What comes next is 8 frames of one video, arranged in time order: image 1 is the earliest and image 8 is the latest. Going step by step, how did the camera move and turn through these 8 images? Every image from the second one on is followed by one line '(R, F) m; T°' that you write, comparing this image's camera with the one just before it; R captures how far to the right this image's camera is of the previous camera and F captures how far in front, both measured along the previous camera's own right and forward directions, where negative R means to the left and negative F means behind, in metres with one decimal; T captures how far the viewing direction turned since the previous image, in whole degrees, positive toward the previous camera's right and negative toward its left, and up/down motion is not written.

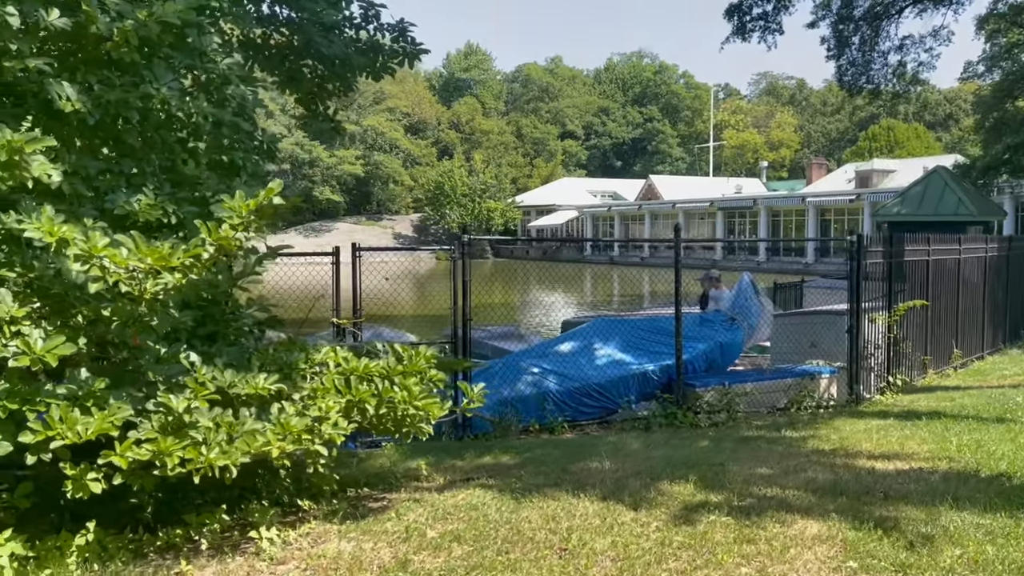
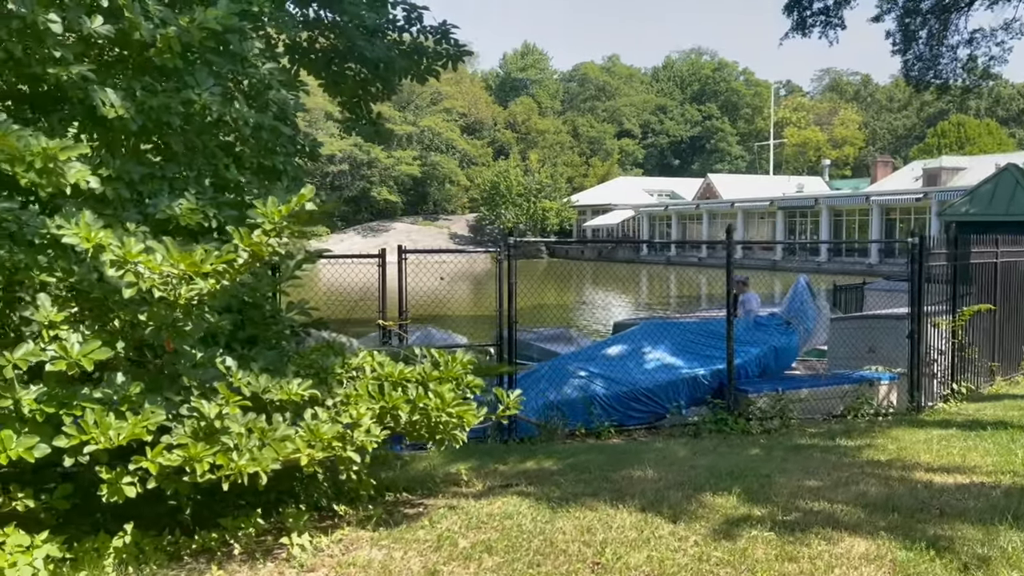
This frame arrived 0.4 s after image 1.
(+0.1, +0.1) m; -4°
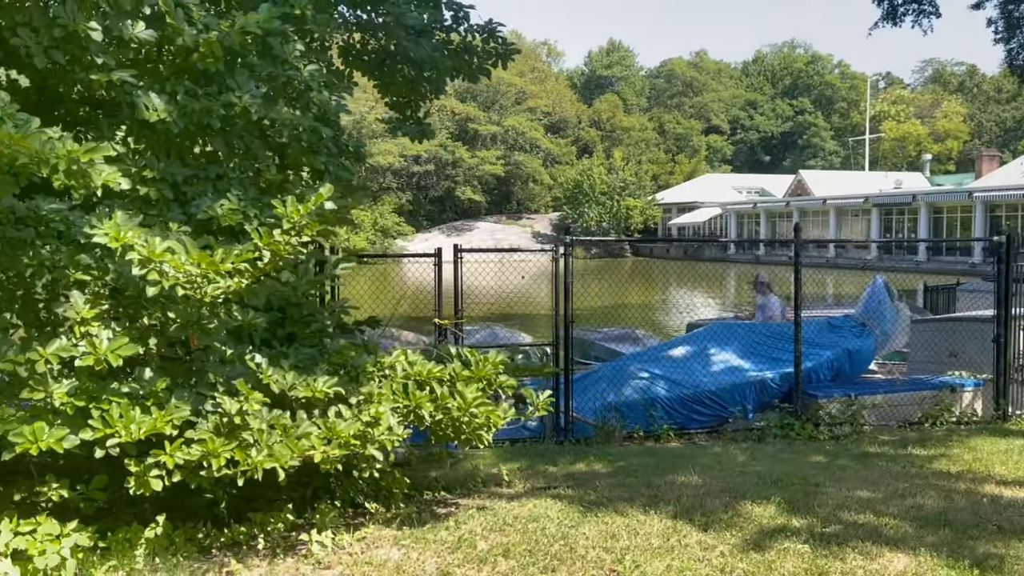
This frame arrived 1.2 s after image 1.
(+0.3, +0.1) m; -6°
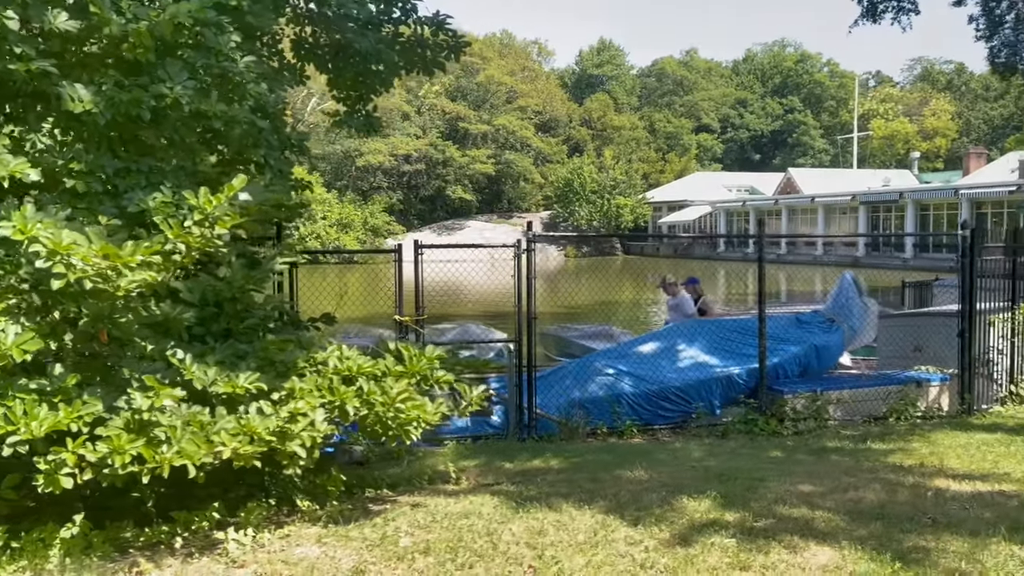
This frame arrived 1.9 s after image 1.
(+0.3, +0.1) m; +1°
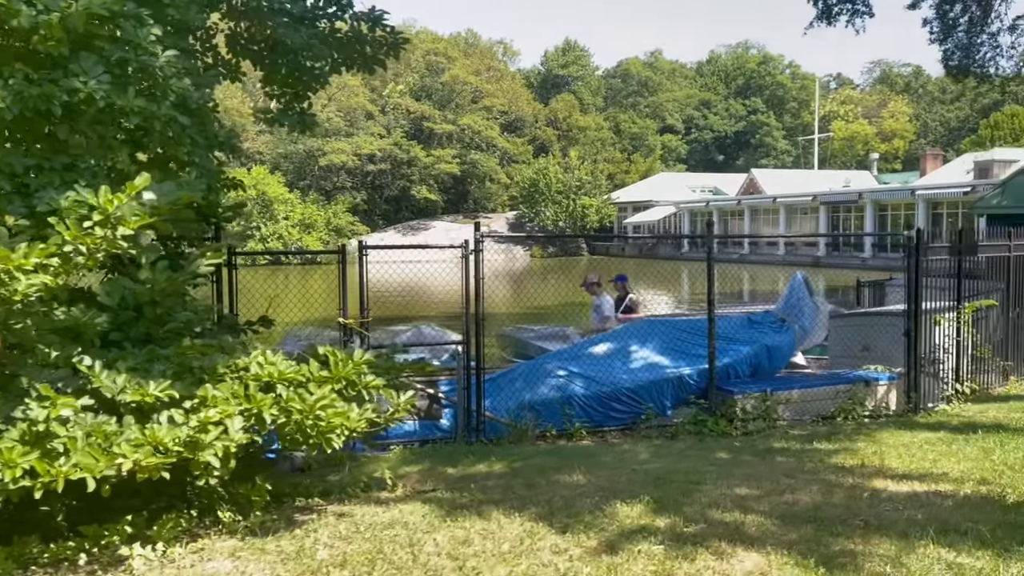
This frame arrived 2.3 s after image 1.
(+0.2, +0.1) m; +2°
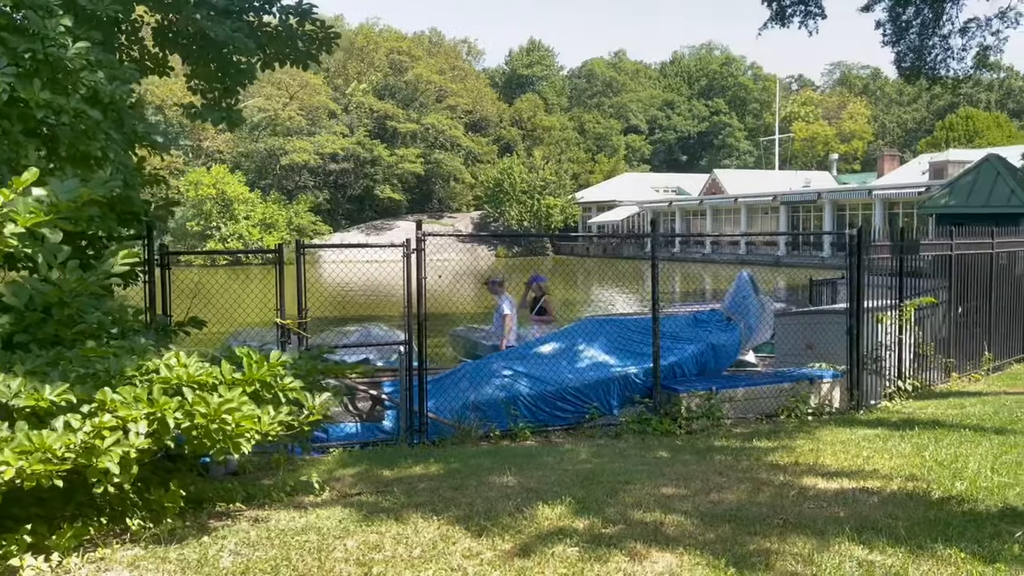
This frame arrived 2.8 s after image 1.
(+0.2, +0.1) m; +2°
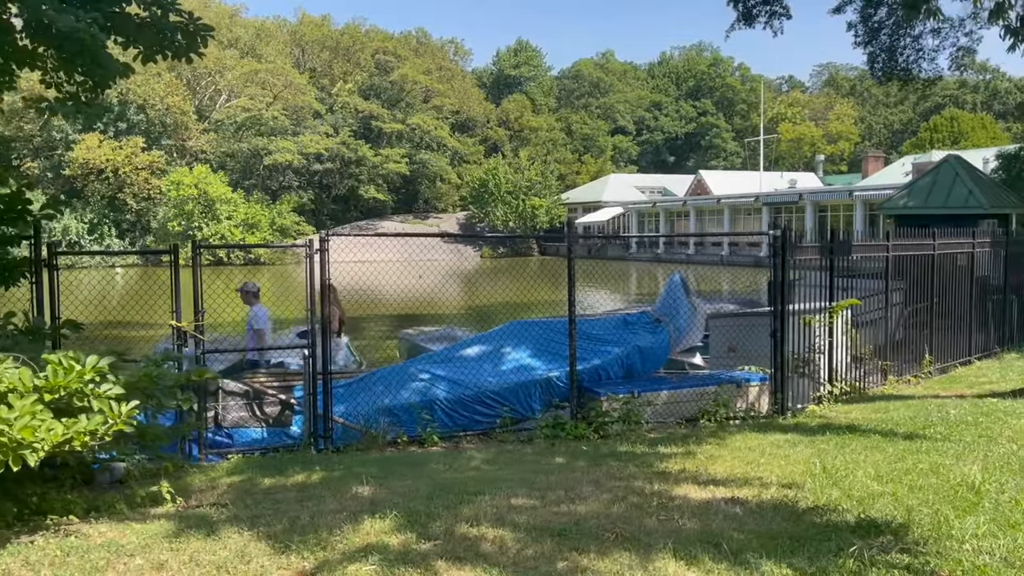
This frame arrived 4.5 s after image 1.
(+0.7, +0.2) m; +1°
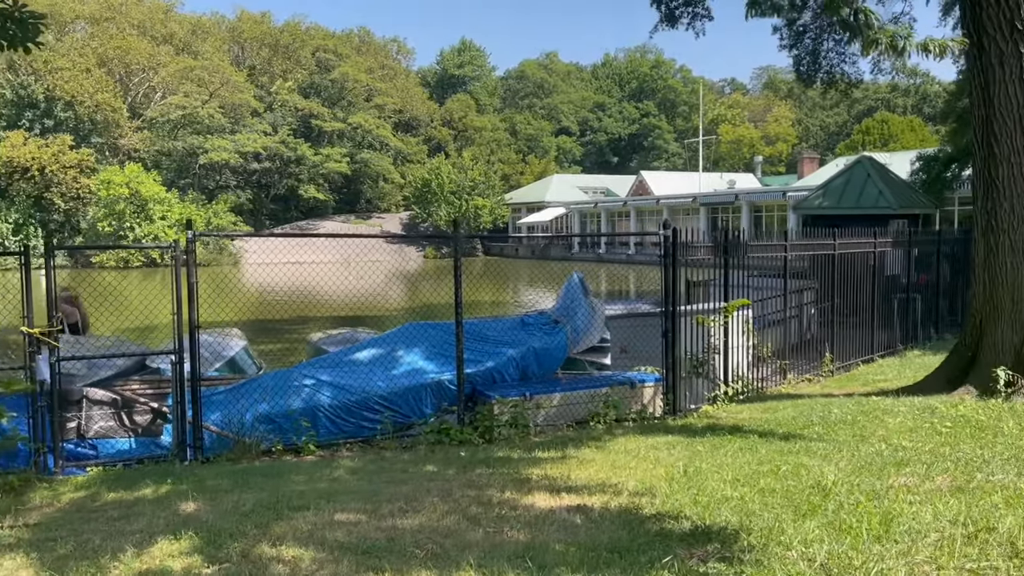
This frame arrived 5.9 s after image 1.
(+0.6, +0.2) m; +4°
